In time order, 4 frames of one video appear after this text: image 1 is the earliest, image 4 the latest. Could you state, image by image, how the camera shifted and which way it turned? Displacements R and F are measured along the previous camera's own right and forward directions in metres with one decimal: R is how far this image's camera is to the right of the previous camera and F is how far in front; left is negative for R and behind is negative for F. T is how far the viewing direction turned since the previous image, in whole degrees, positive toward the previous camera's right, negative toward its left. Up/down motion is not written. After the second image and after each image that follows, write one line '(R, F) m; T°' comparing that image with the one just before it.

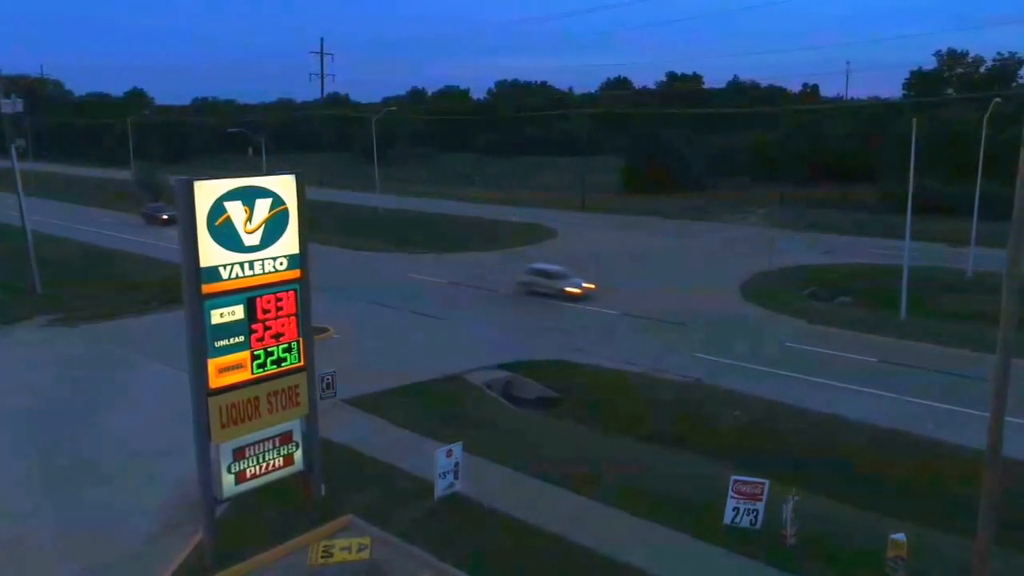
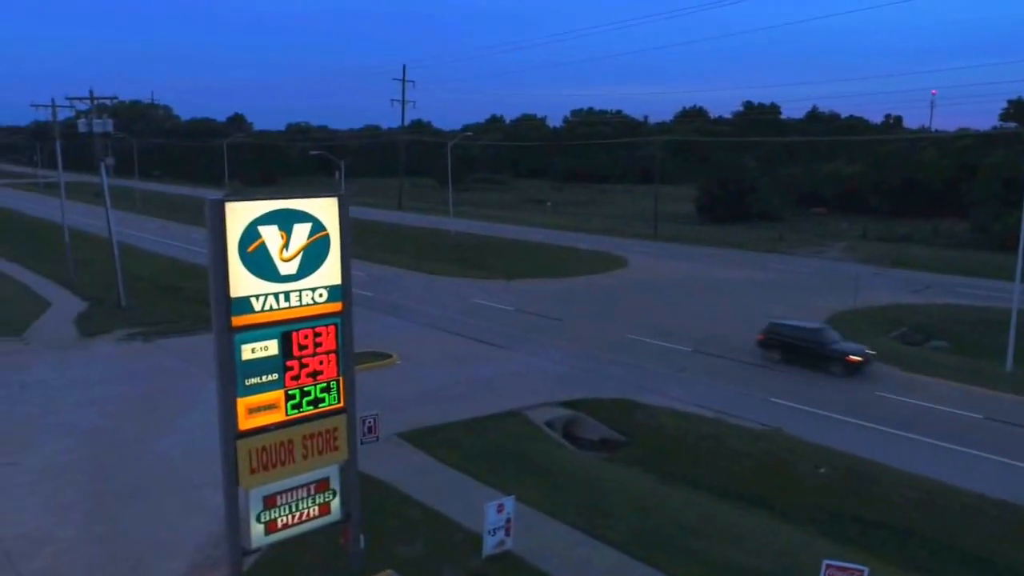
(0.0, +1.4) m; -5°
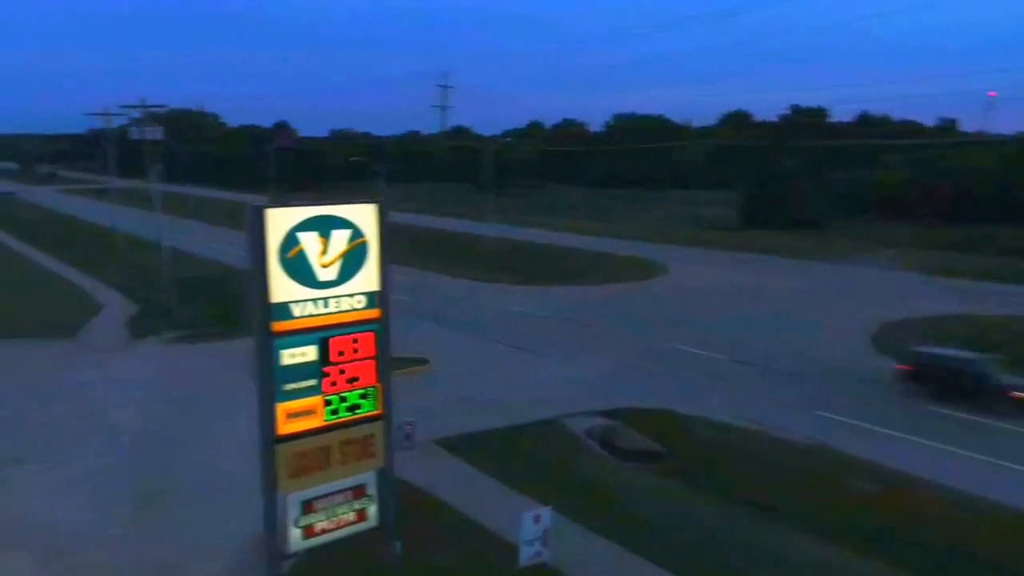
(0.0, +0.1) m; -3°
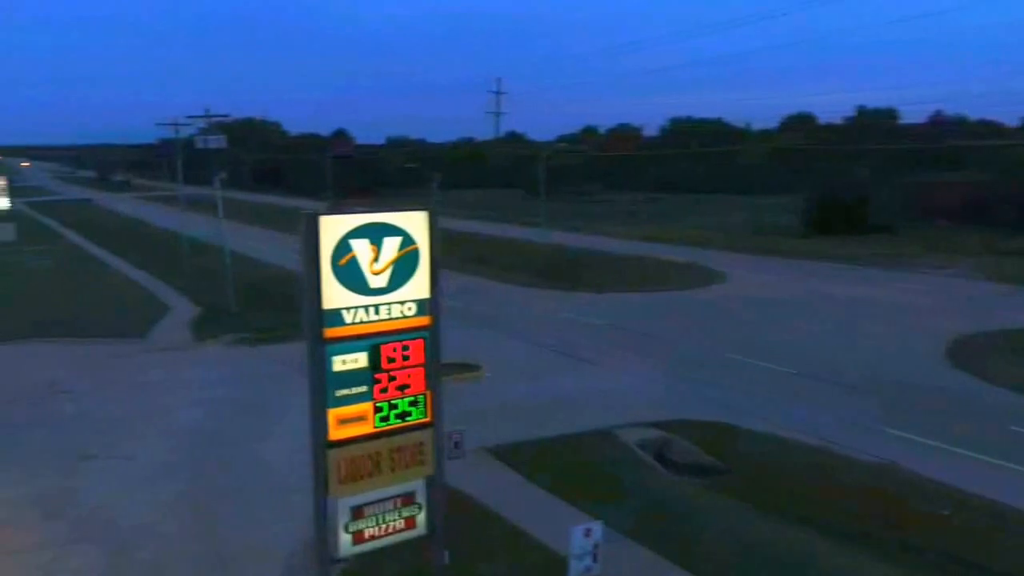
(0.0, +0.1) m; -4°
